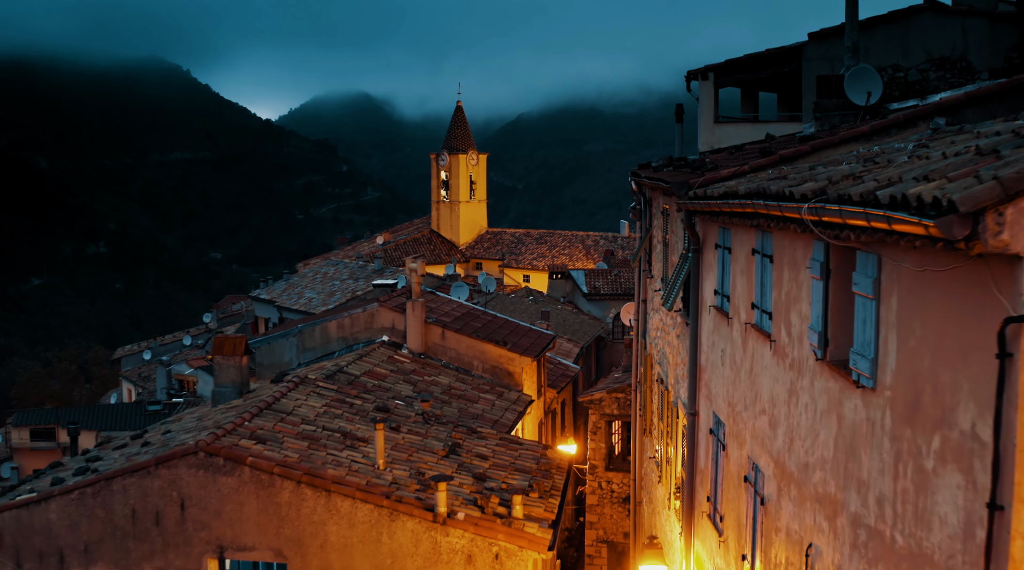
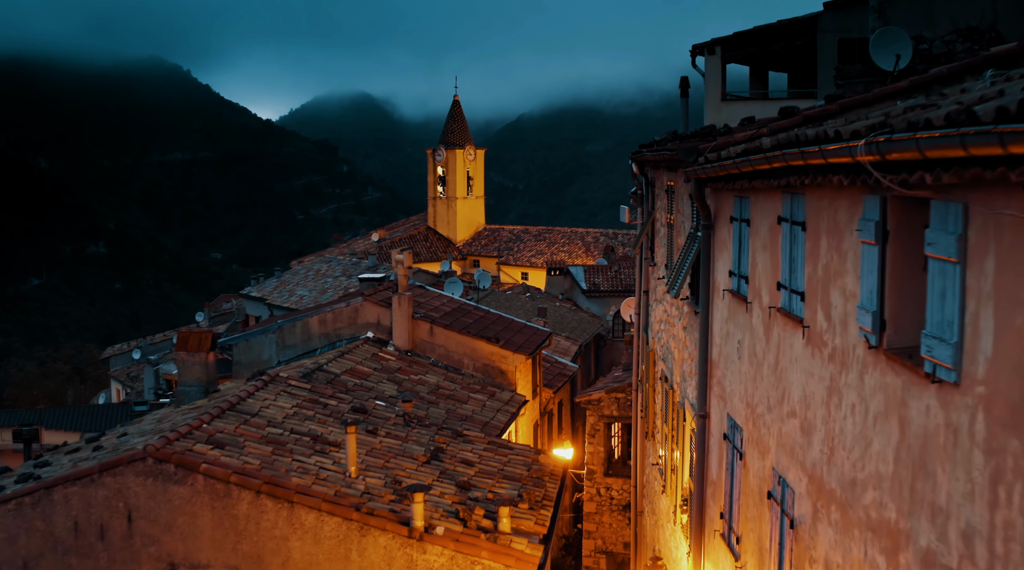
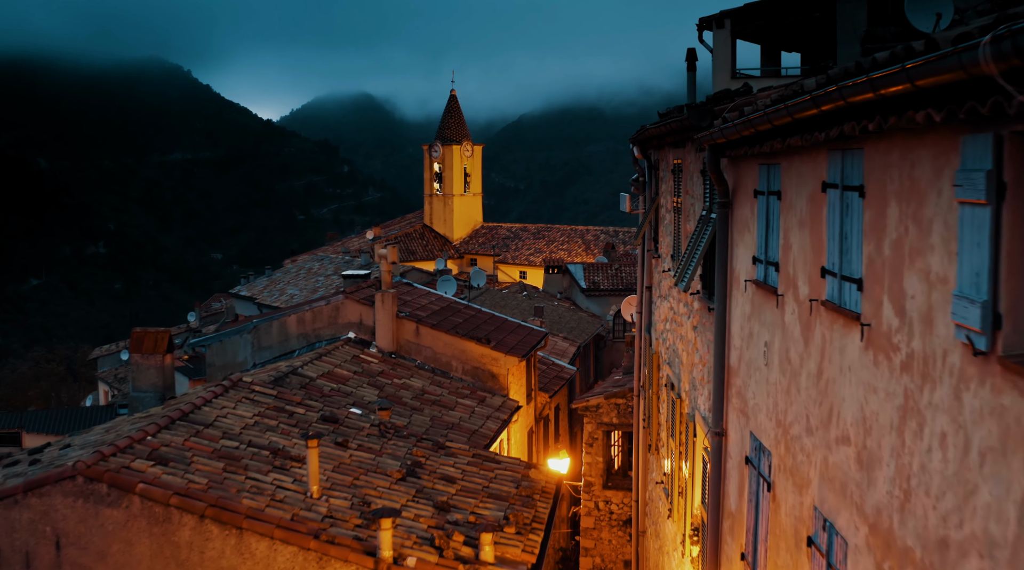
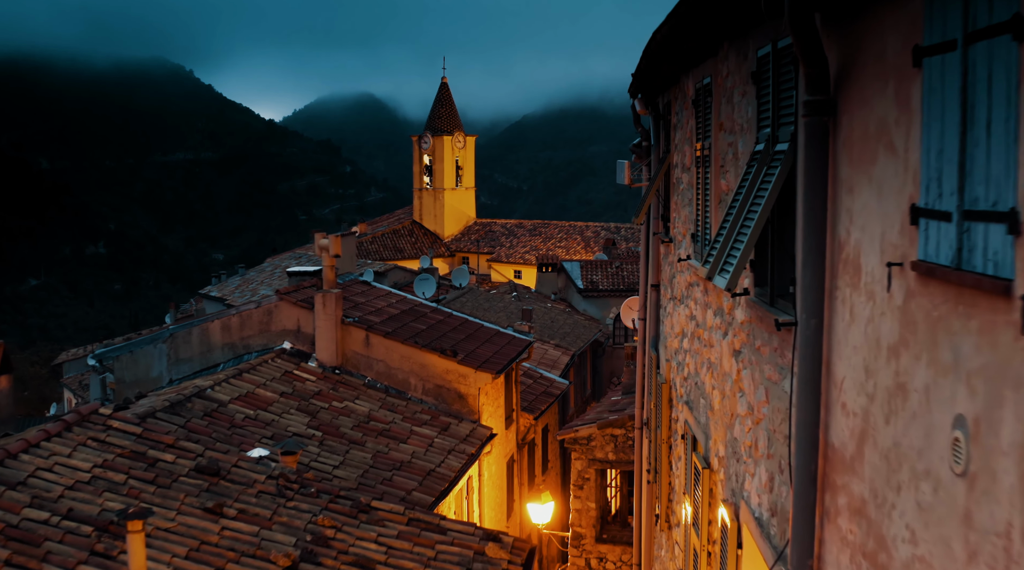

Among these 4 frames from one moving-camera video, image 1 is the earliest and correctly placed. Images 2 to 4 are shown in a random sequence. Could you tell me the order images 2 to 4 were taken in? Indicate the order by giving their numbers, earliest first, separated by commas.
2, 3, 4
